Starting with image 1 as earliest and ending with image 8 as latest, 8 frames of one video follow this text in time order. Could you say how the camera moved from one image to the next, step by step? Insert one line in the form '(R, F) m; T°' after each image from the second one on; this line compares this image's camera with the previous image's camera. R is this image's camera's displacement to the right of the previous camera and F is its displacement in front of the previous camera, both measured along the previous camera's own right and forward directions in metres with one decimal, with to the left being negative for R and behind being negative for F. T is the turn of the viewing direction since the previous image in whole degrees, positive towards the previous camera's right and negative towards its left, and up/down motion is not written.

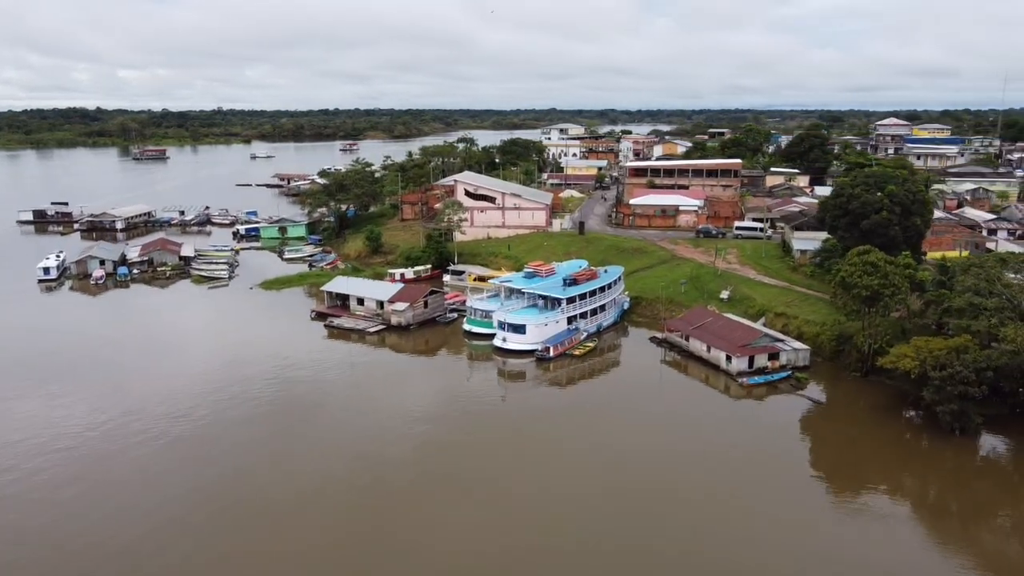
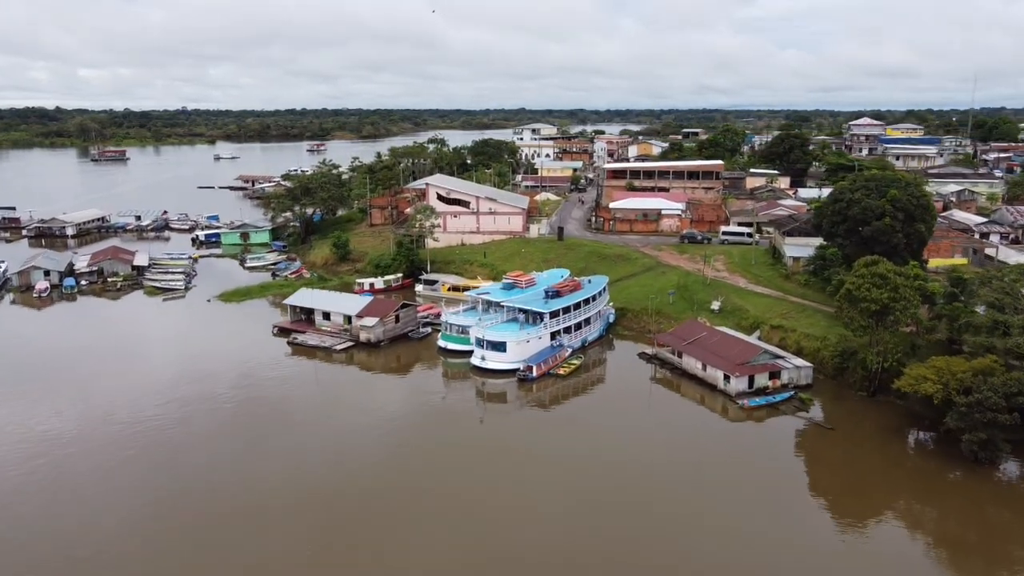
(-0.3, +2.7) m; +2°
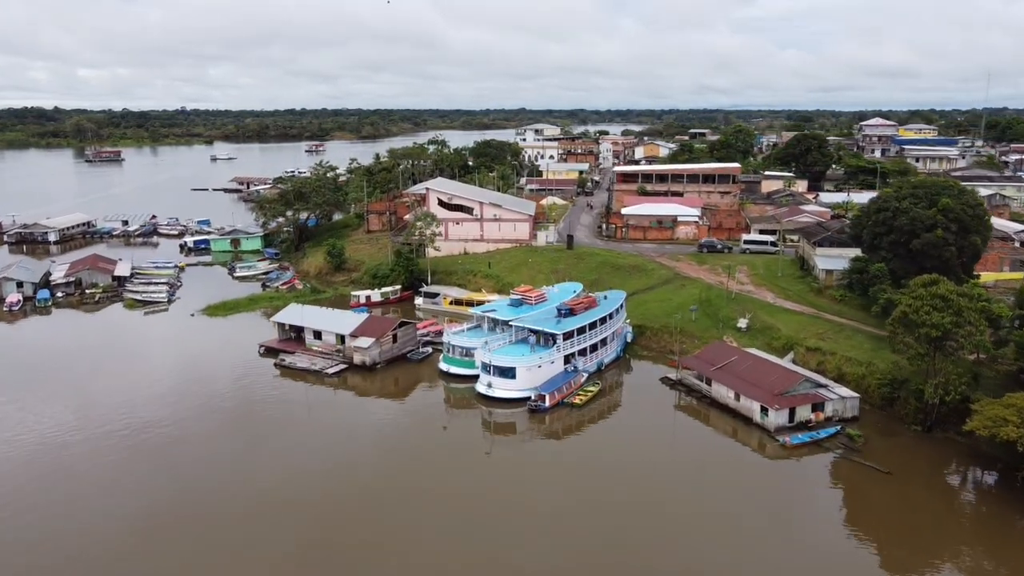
(-0.4, +3.1) m; 0°
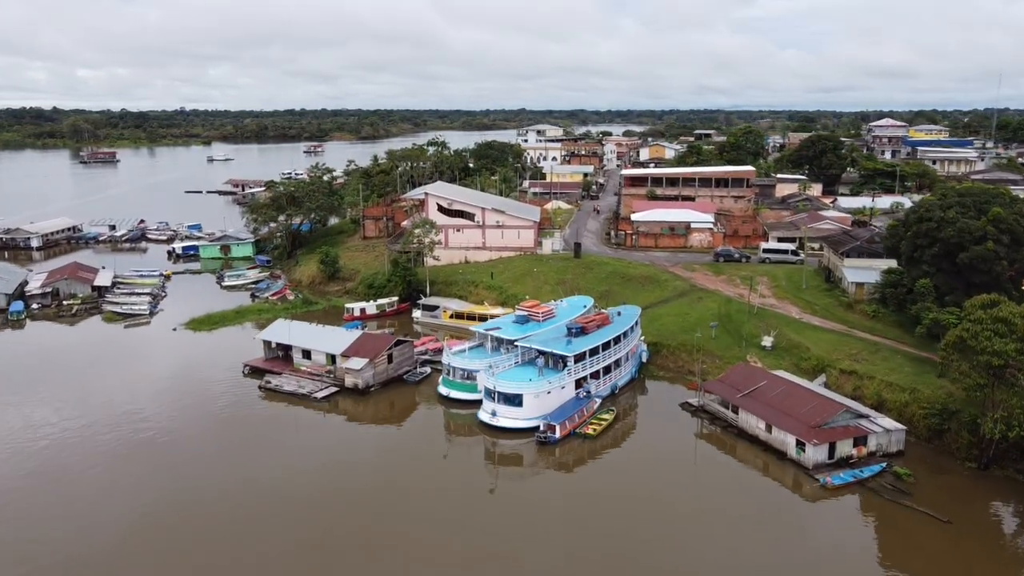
(-0.3, +2.6) m; 0°
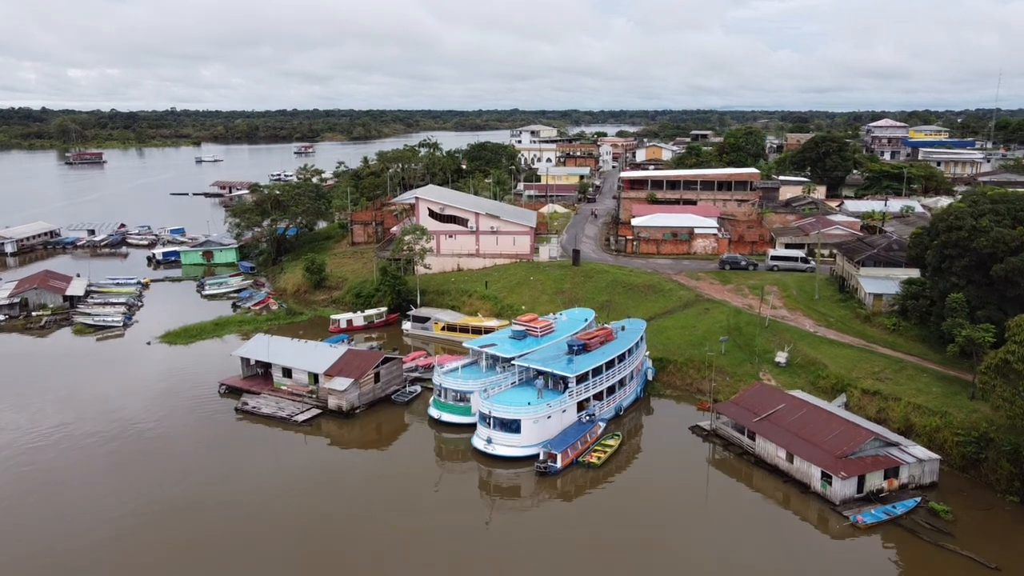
(-0.1, +2.1) m; +1°
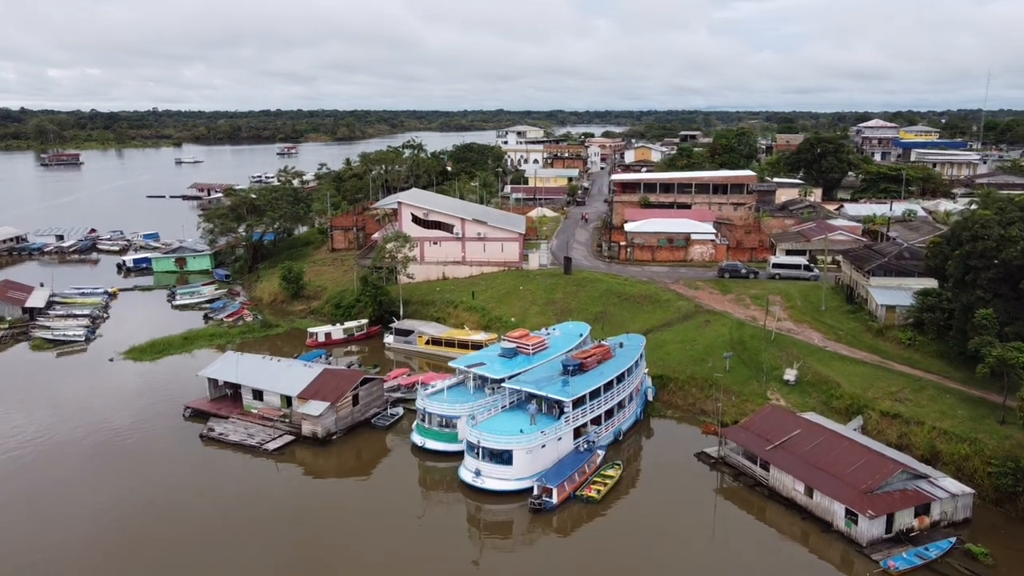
(-0.1, +2.1) m; +1°
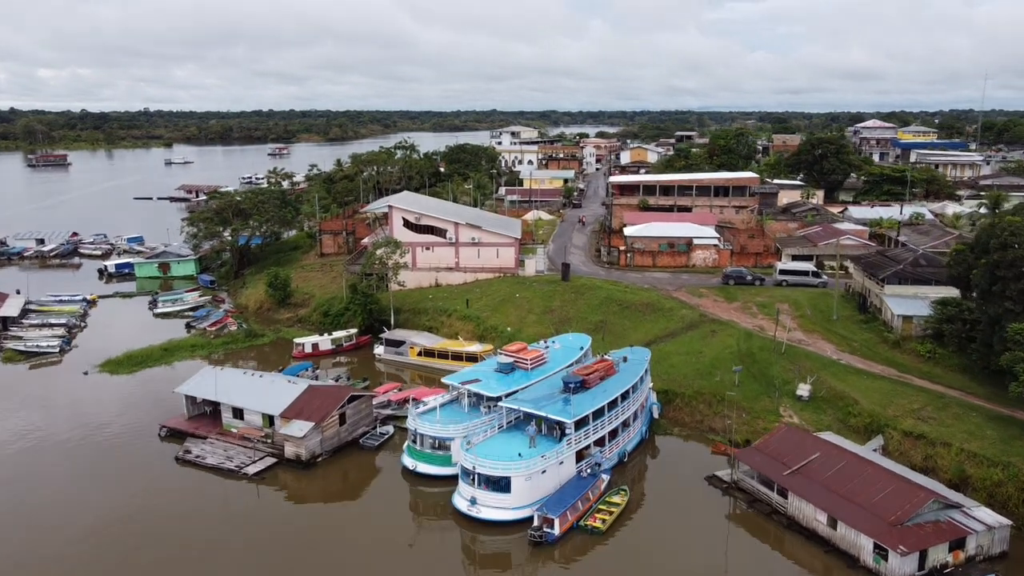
(-0.1, +1.6) m; +1°
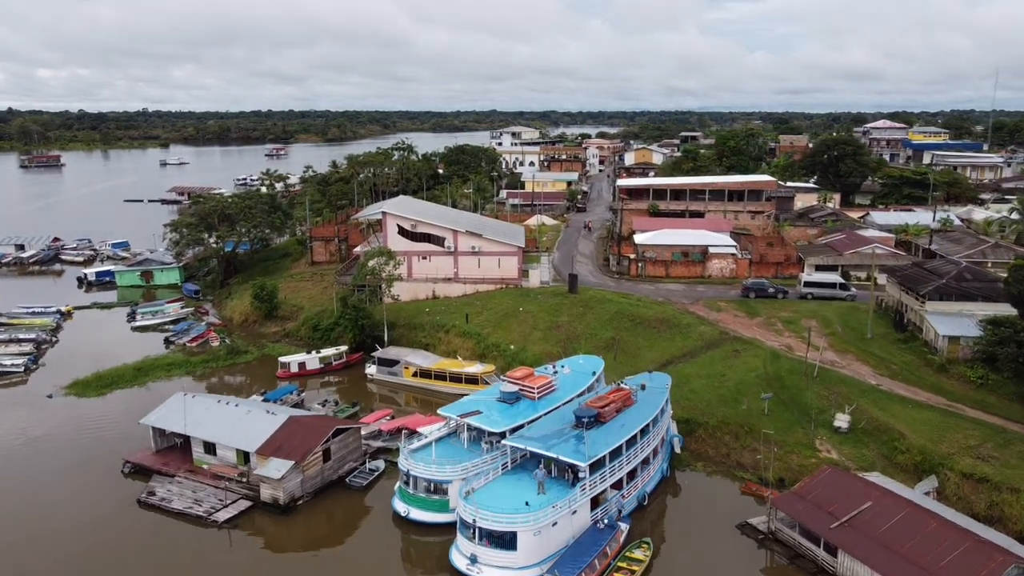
(-0.2, +2.6) m; 0°
